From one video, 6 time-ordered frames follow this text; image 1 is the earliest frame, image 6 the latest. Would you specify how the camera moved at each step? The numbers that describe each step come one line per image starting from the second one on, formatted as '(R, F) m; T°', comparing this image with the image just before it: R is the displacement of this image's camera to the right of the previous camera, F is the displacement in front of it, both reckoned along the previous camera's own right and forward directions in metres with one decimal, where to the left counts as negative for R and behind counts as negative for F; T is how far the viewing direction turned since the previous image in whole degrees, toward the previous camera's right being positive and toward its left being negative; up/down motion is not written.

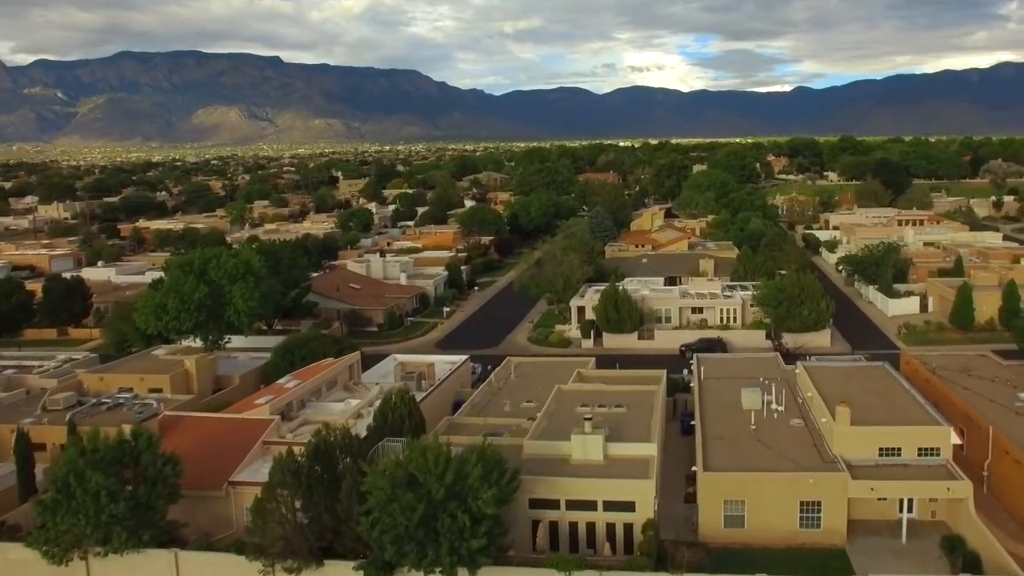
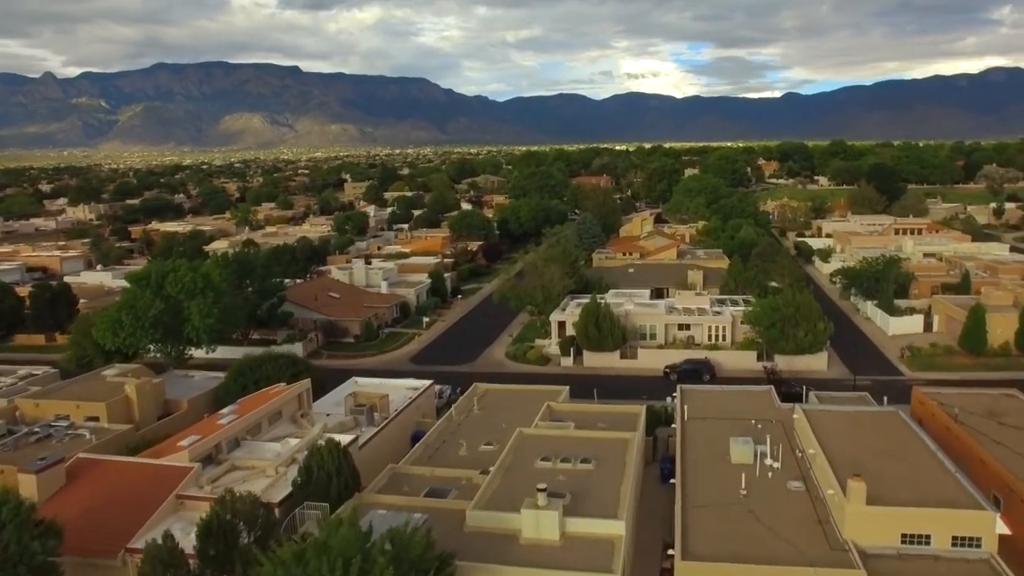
(+0.9, +2.4) m; +1°
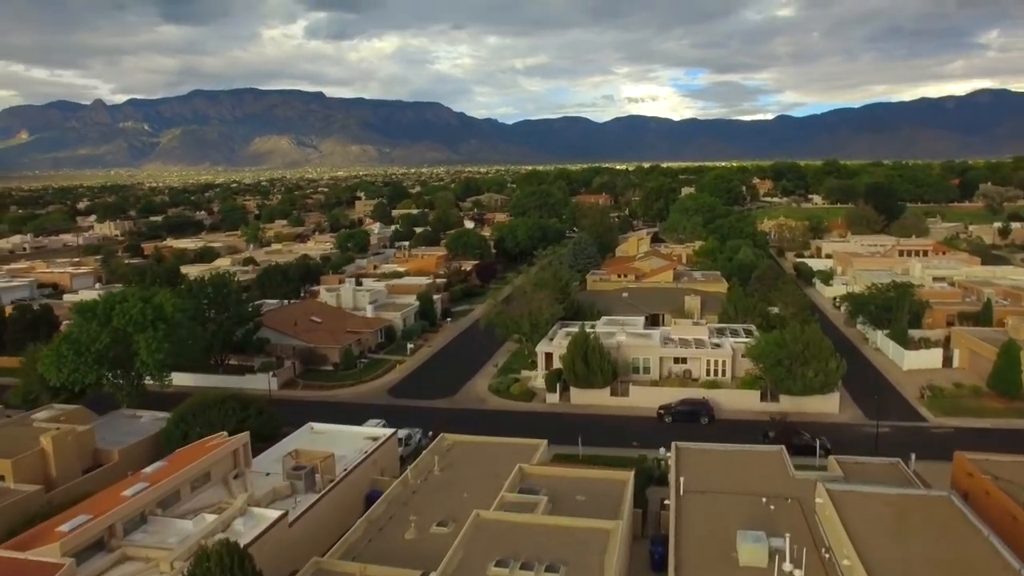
(+0.8, +2.9) m; 0°
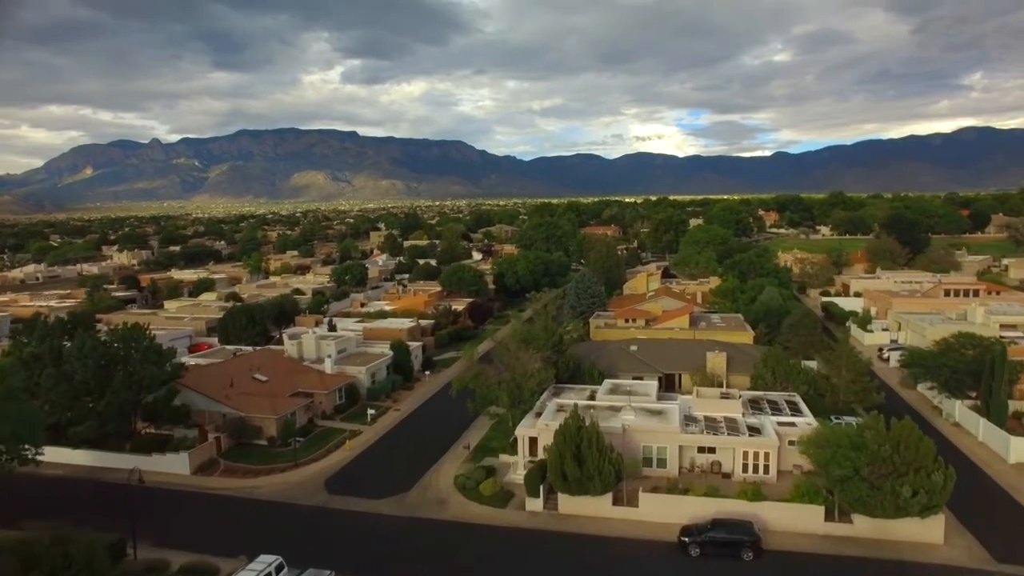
(+1.5, +8.8) m; 0°
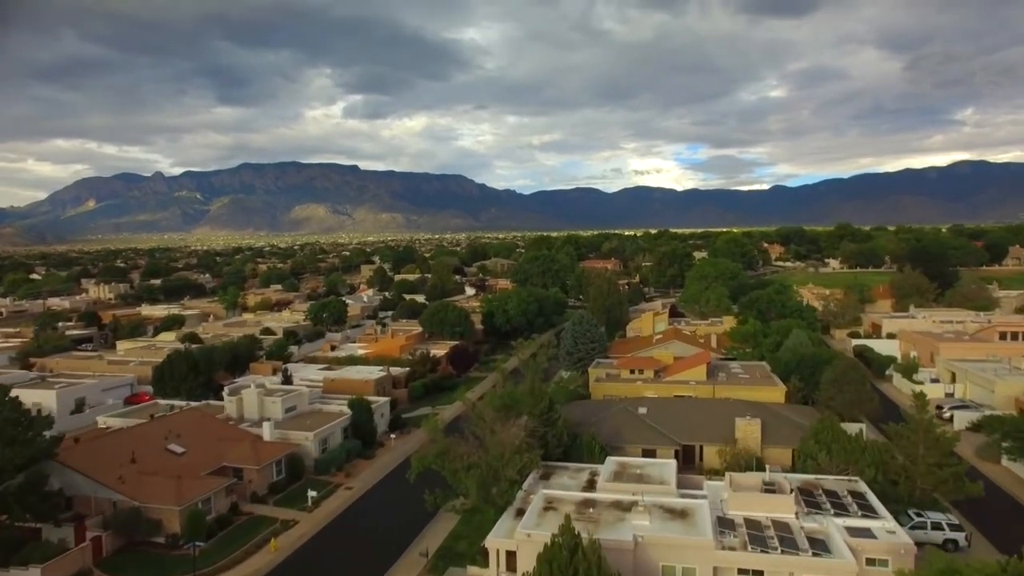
(+0.9, +7.3) m; 0°
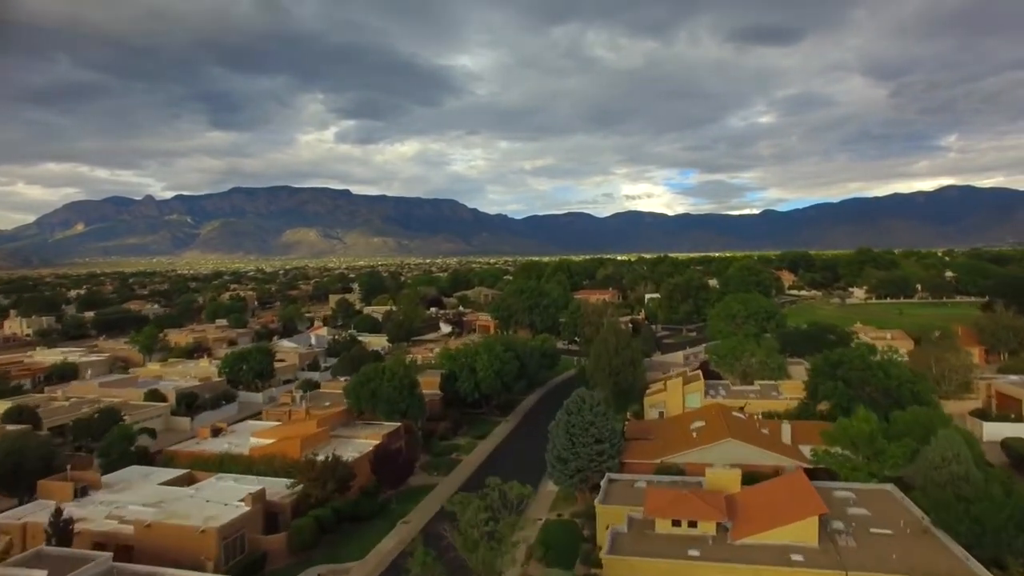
(+1.6, +18.8) m; +1°
